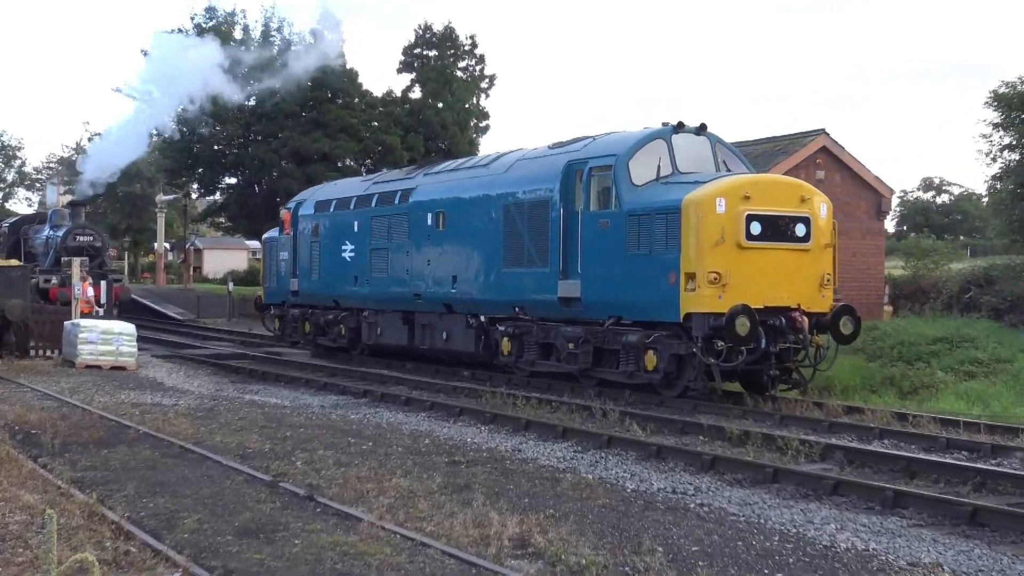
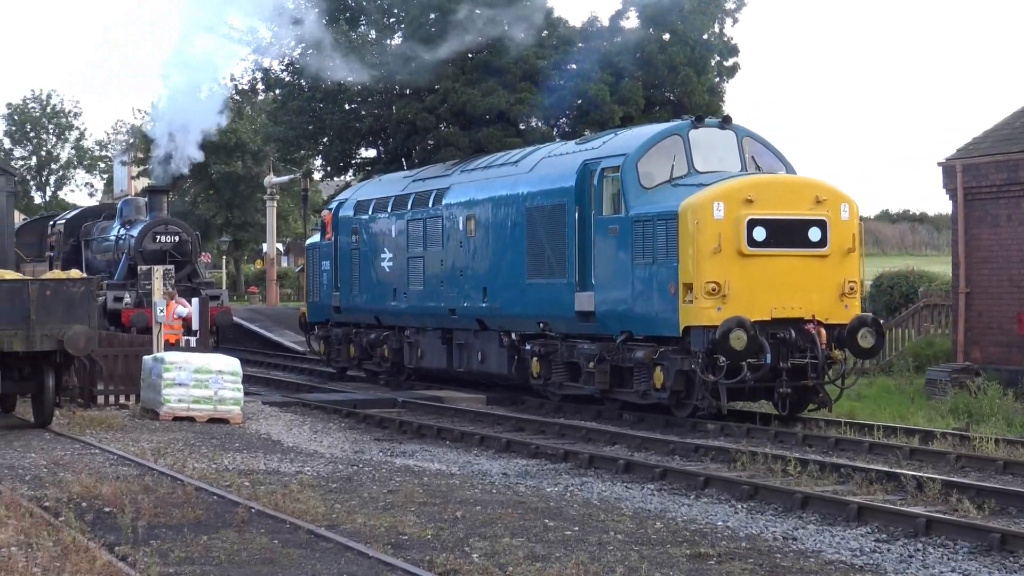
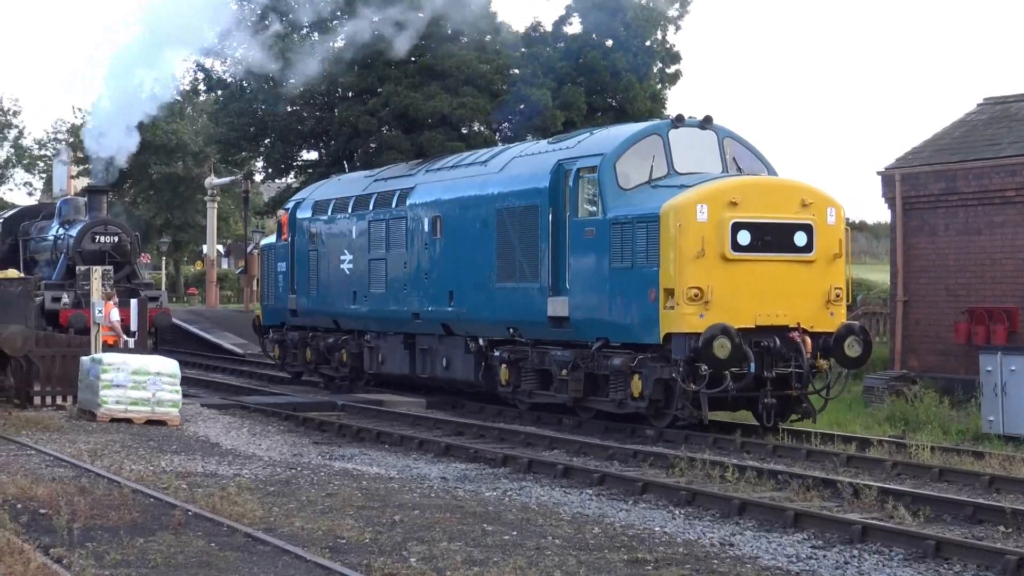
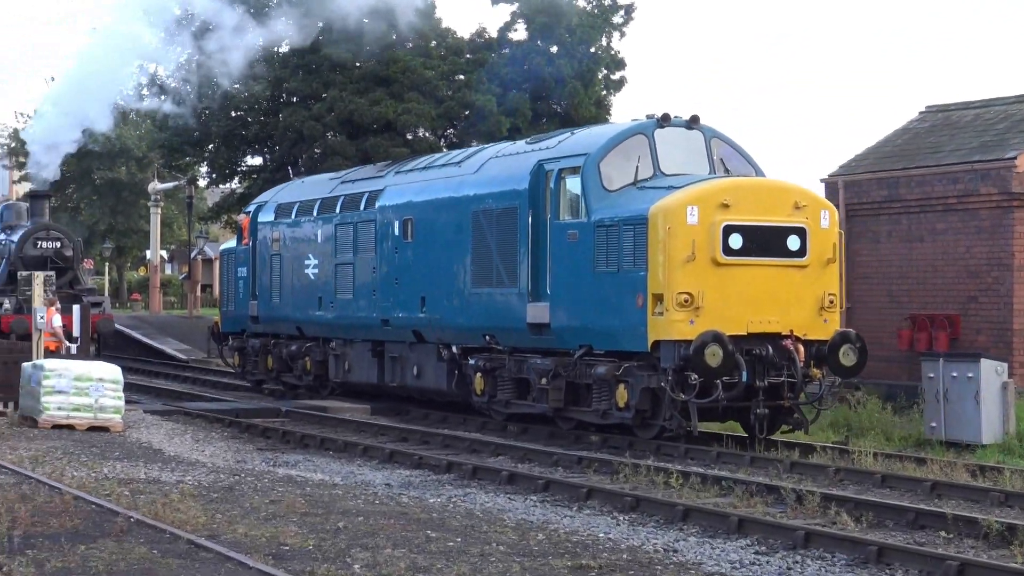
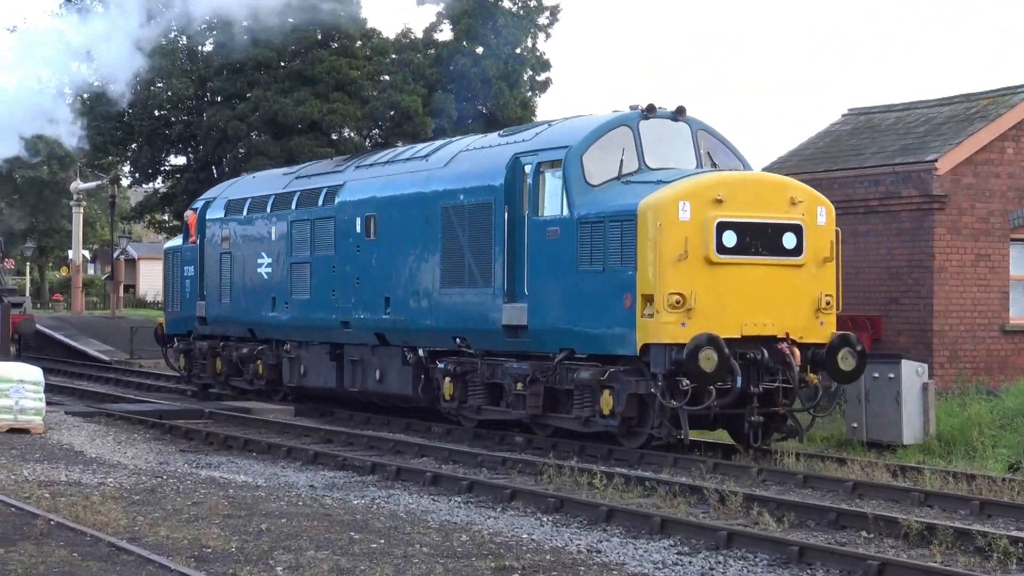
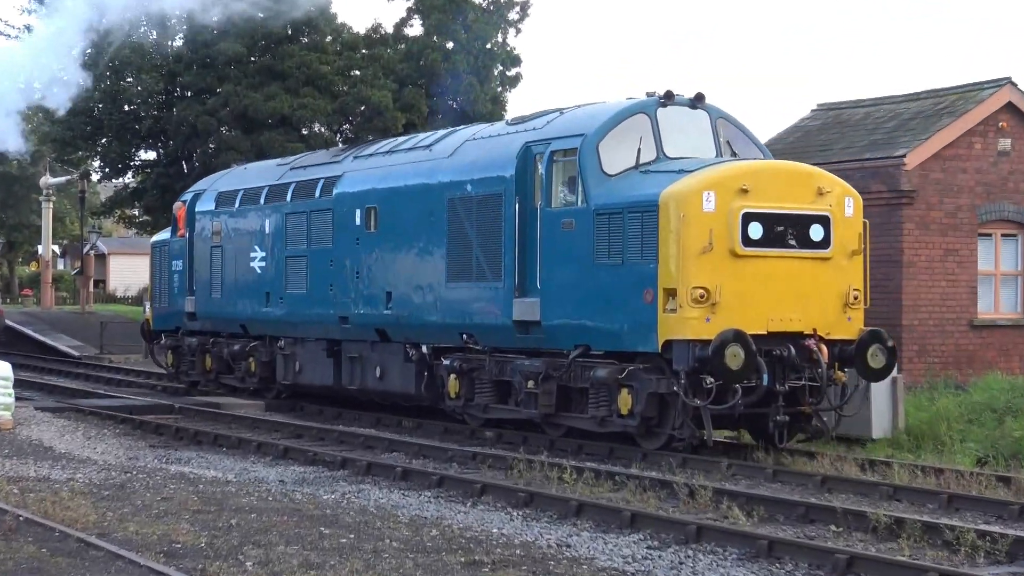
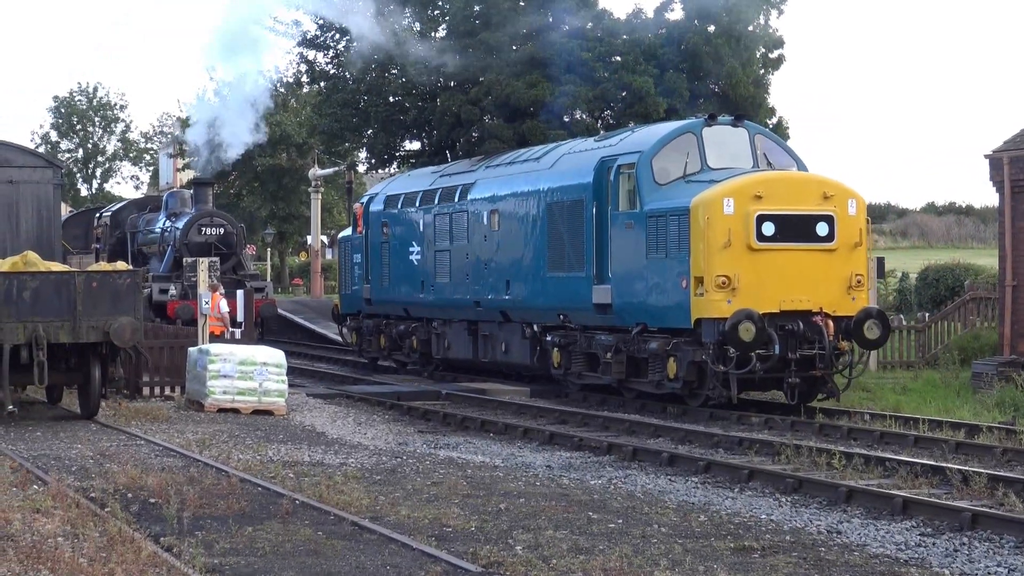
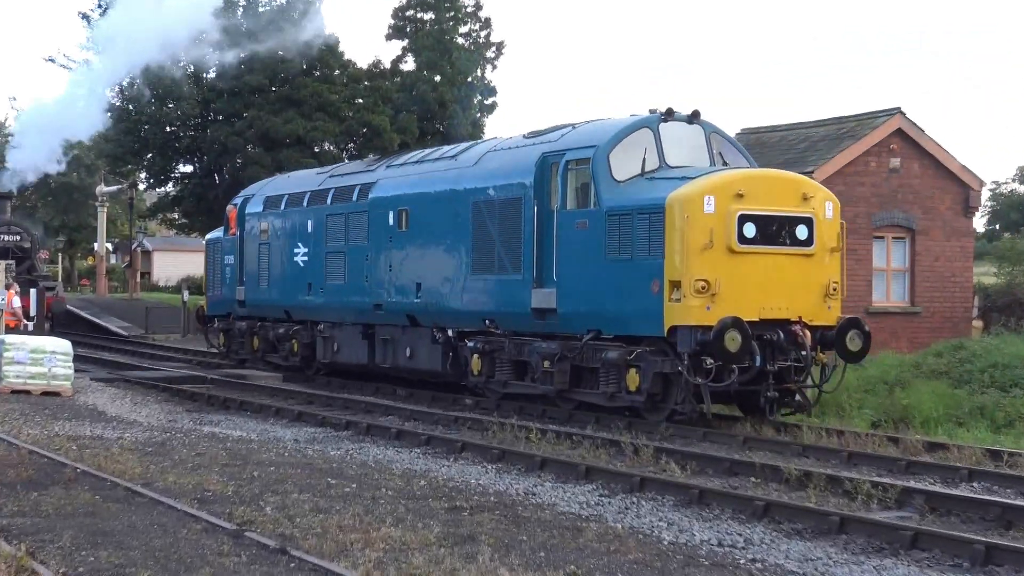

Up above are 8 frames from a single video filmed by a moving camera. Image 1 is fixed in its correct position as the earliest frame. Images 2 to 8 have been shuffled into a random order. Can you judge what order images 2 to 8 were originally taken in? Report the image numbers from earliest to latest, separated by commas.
8, 6, 5, 4, 3, 2, 7
